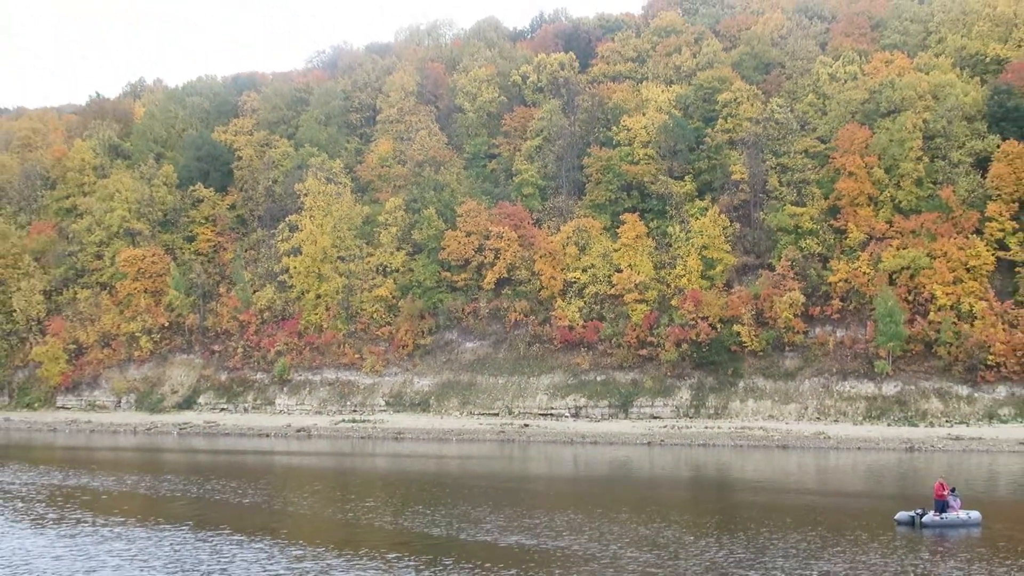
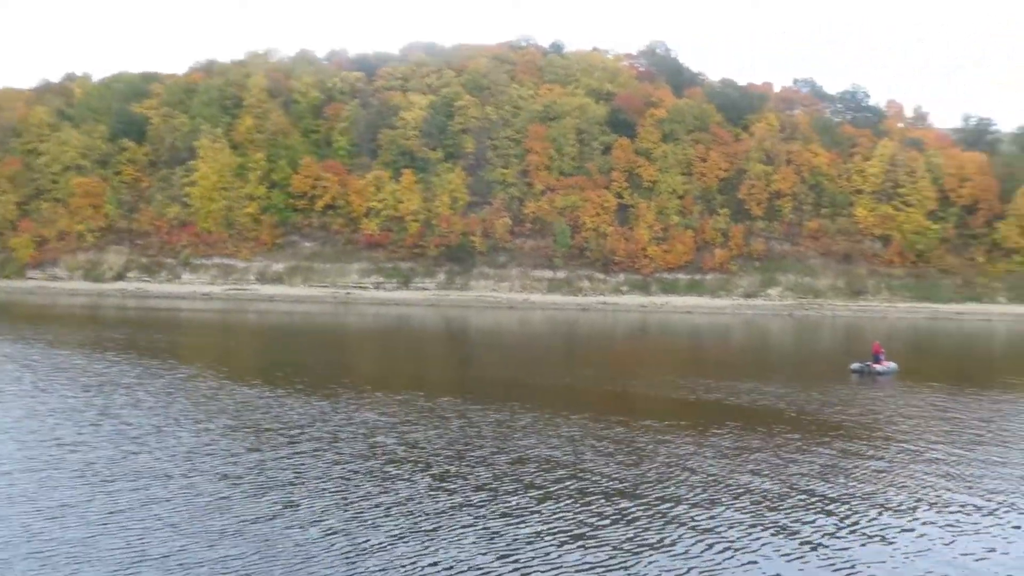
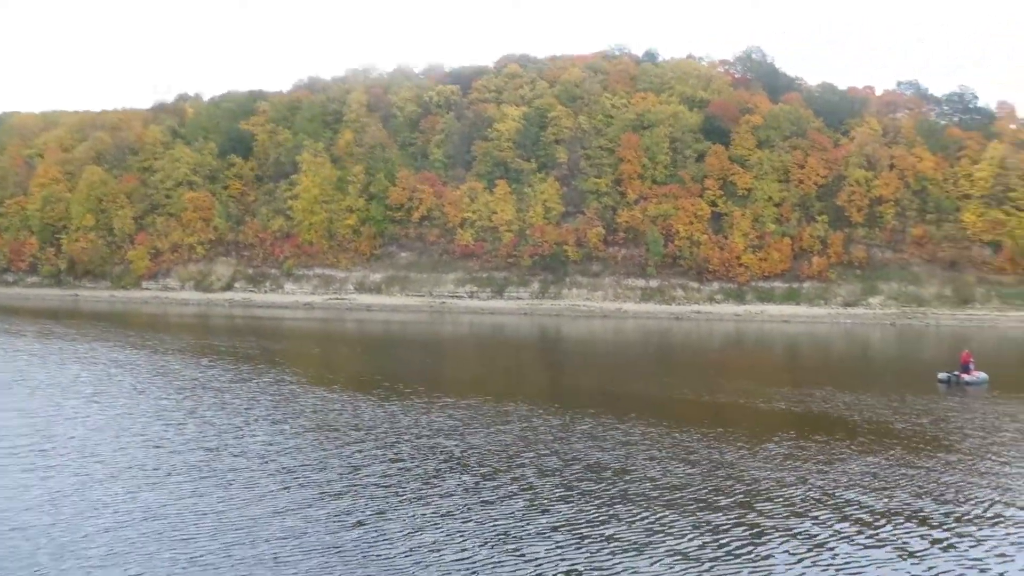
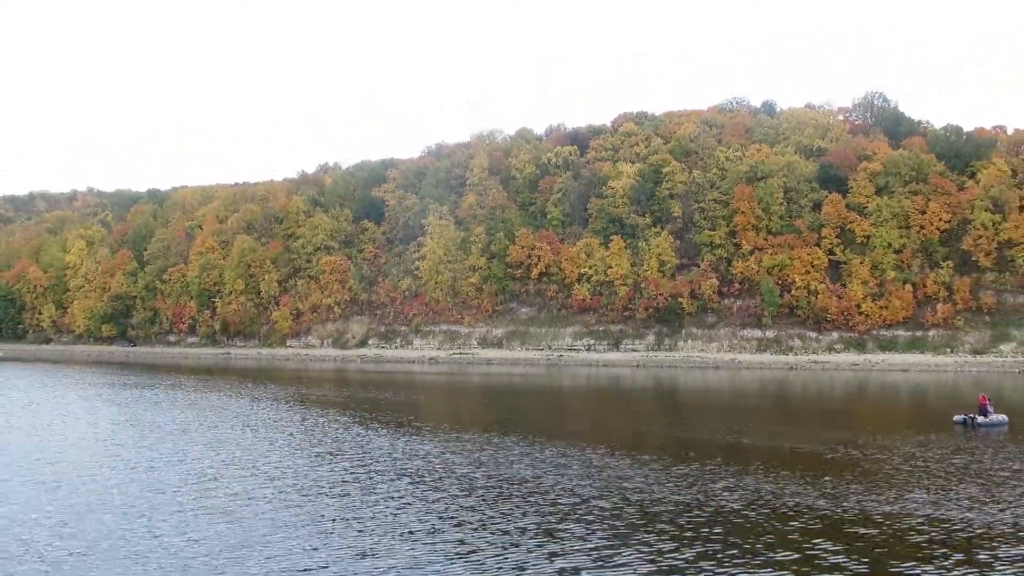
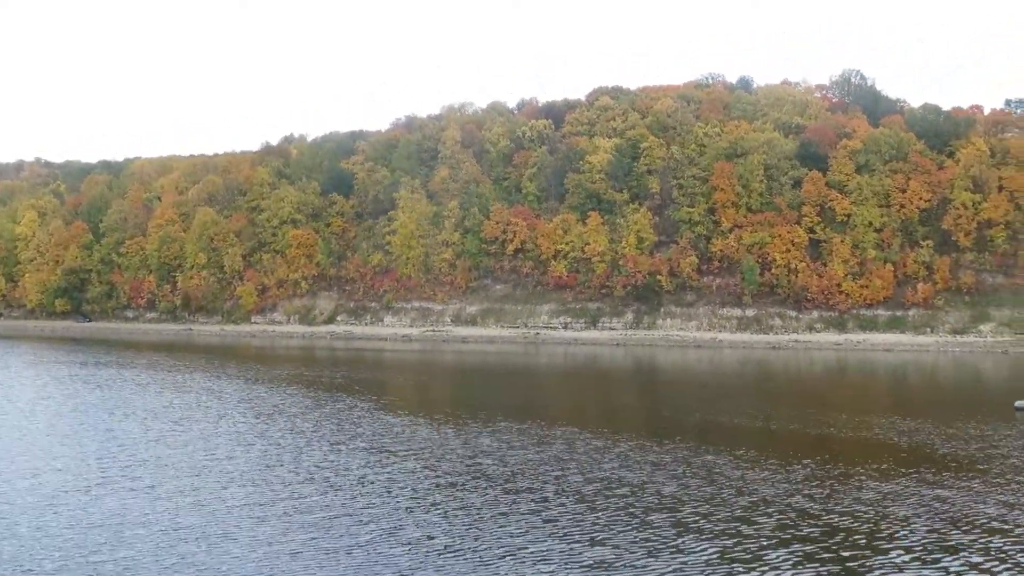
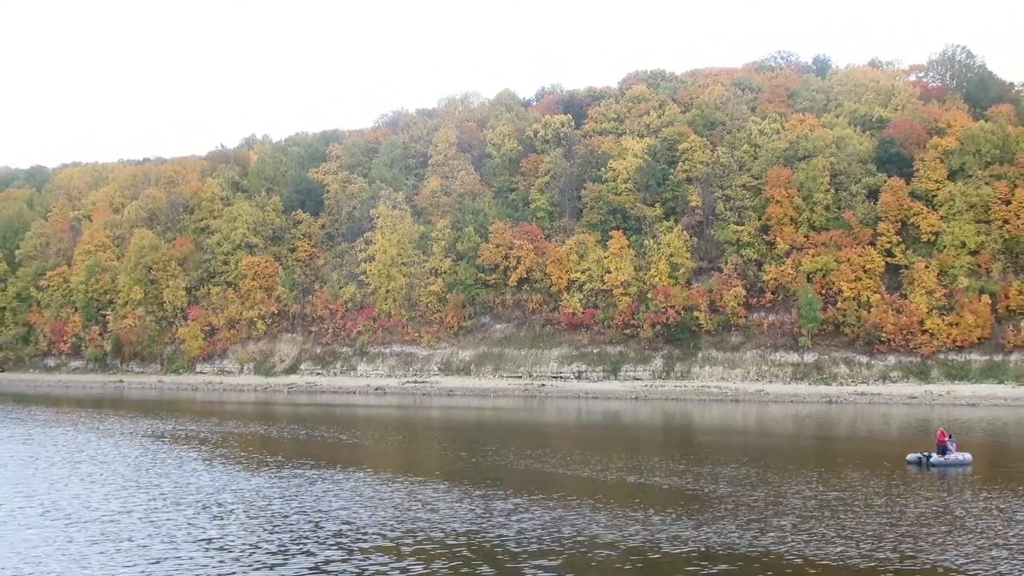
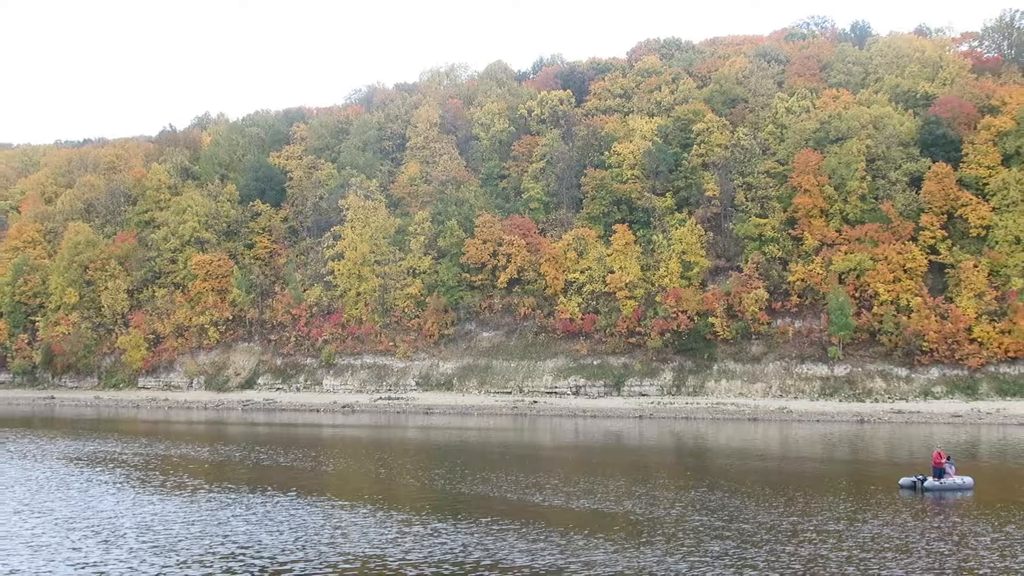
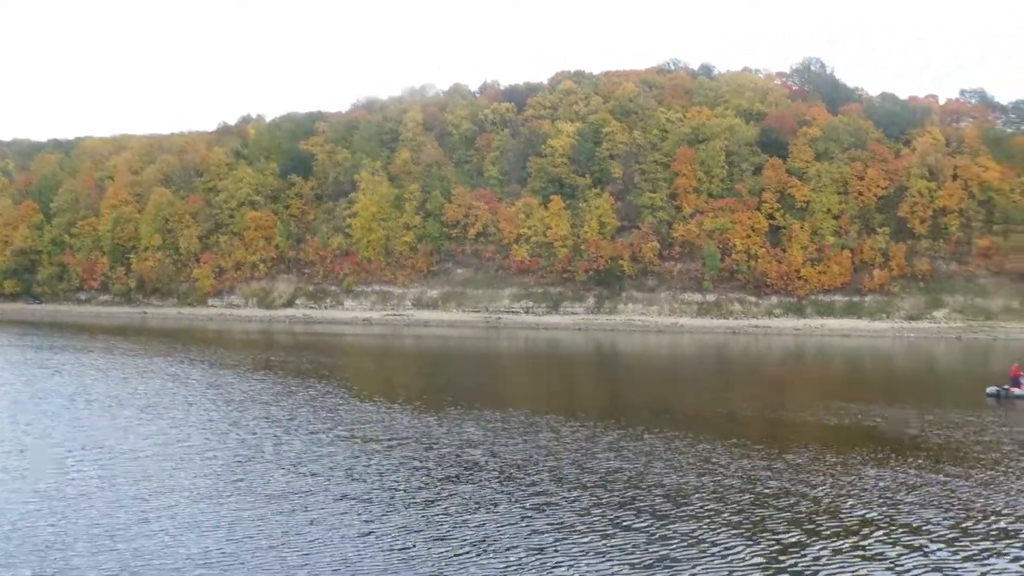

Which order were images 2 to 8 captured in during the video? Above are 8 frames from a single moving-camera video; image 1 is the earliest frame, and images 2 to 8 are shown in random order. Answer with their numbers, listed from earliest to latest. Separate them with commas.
7, 6, 4, 5, 8, 3, 2
